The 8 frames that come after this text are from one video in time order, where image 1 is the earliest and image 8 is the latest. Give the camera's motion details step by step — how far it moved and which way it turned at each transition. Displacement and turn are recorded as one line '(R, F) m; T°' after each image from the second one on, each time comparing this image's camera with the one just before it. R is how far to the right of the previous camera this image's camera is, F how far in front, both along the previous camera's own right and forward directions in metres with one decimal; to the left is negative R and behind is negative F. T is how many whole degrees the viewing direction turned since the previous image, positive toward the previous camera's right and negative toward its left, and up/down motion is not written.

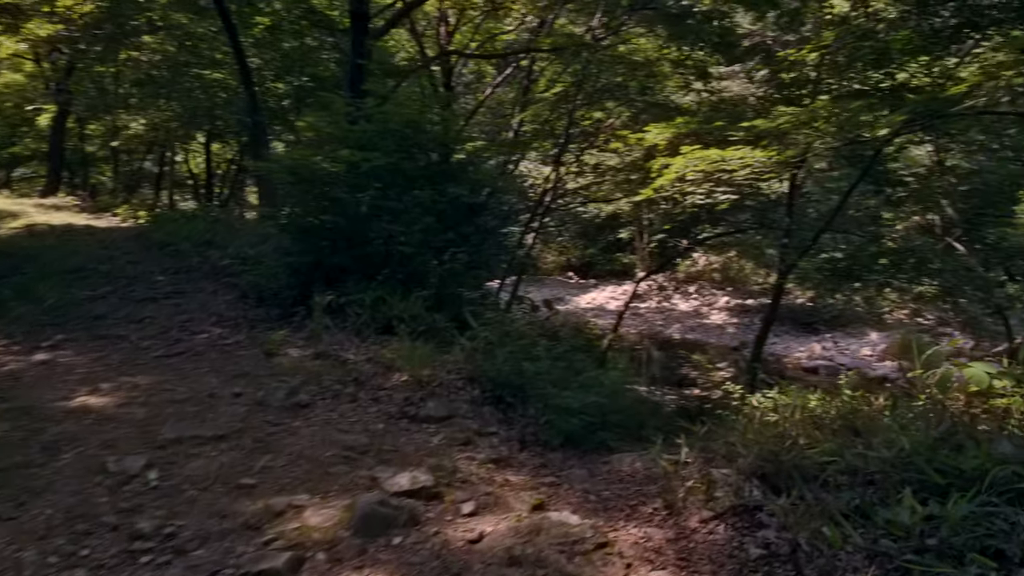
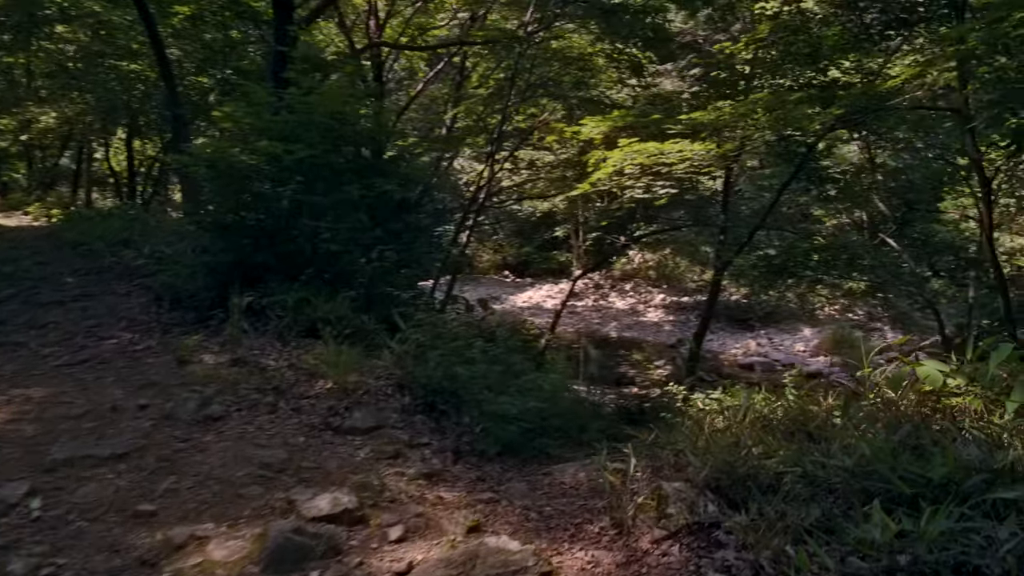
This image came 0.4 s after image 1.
(0.0, +0.2) m; +5°
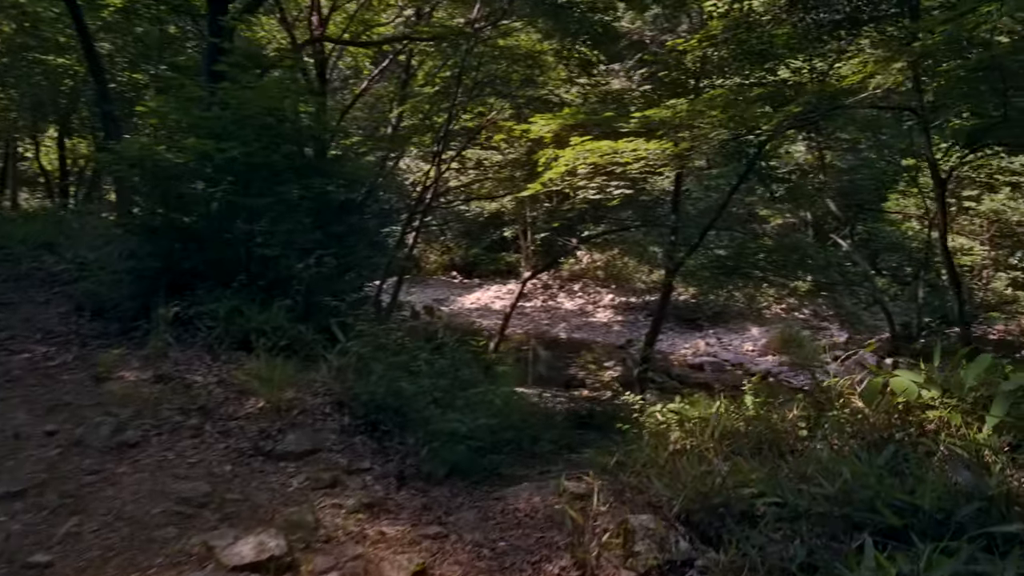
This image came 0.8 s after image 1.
(0.0, +0.2) m; +4°
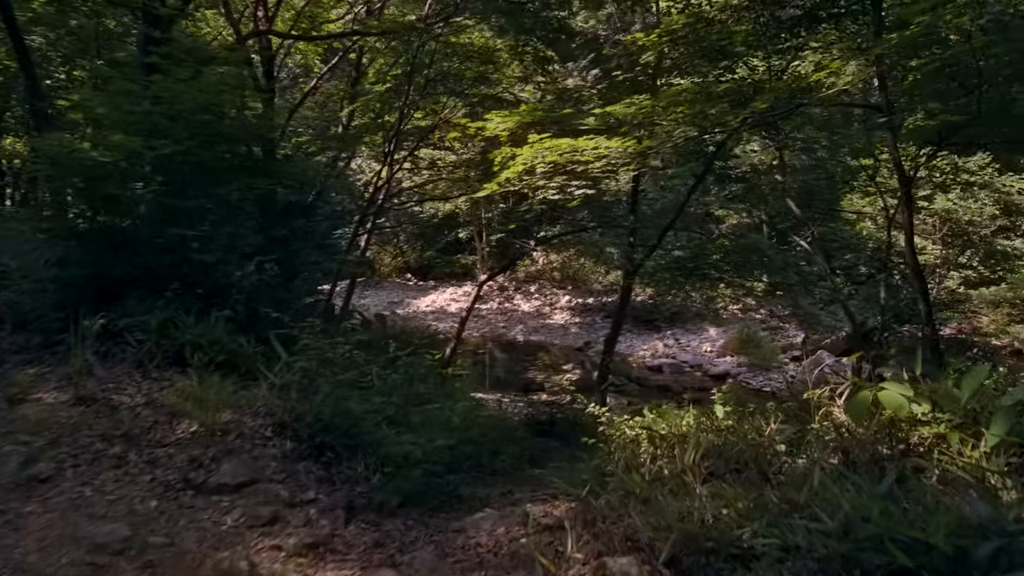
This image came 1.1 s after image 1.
(0.0, +0.2) m; +3°
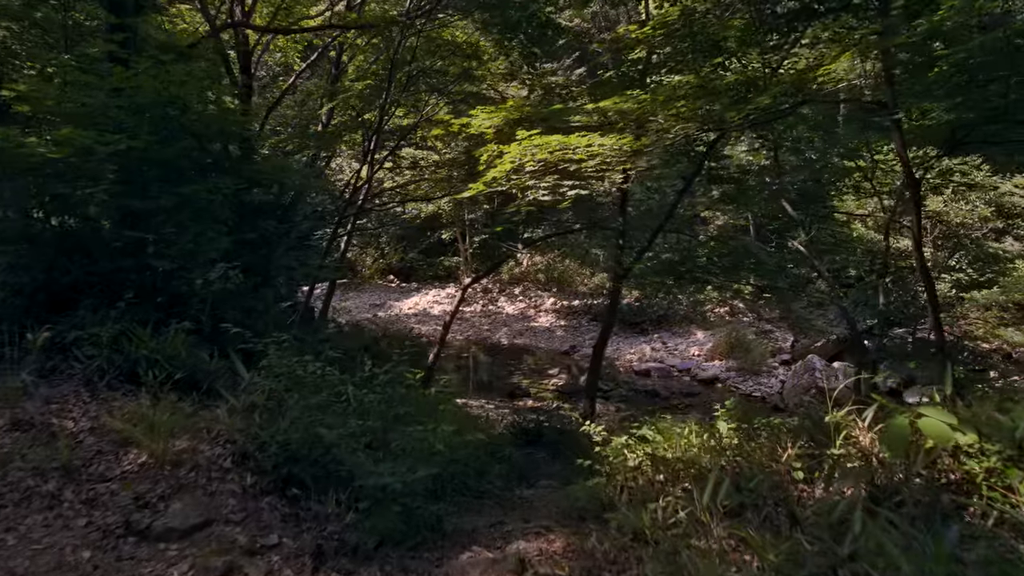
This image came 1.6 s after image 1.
(0.0, +0.3) m; +1°
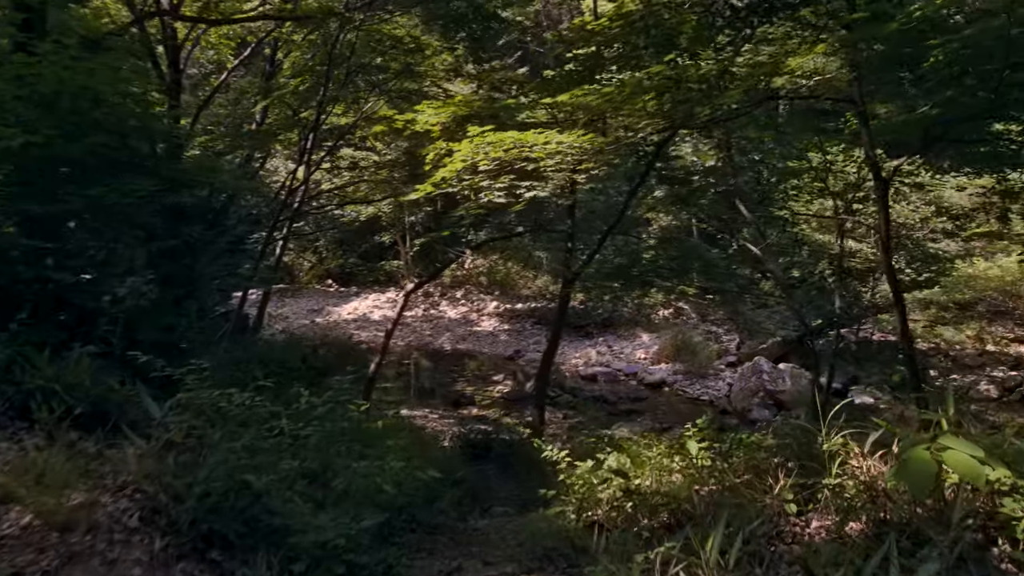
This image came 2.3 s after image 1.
(-0.1, +0.4) m; +4°
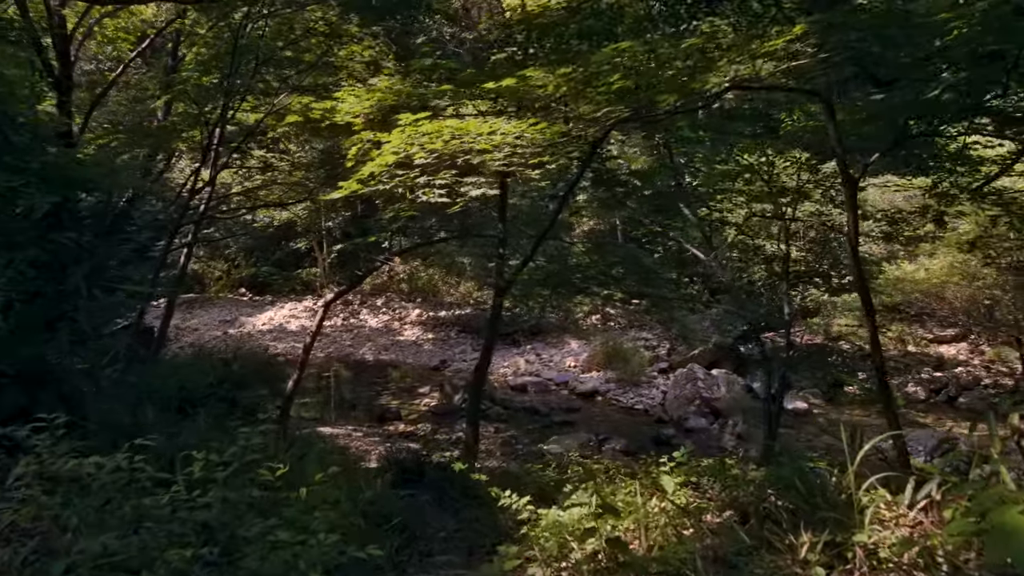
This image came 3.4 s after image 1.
(-0.1, +0.5) m; +6°
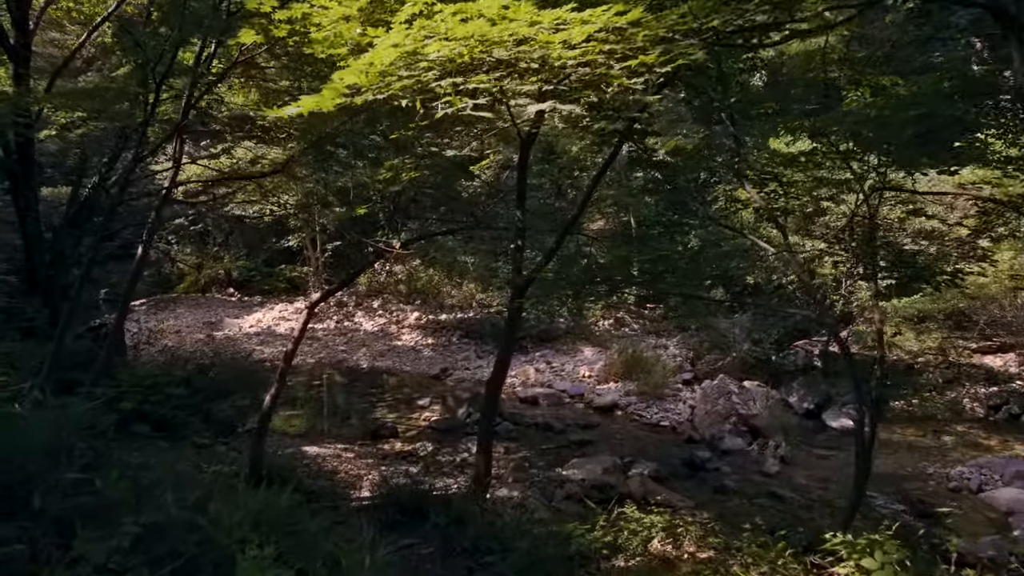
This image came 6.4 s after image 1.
(-0.2, +1.2) m; 0°
